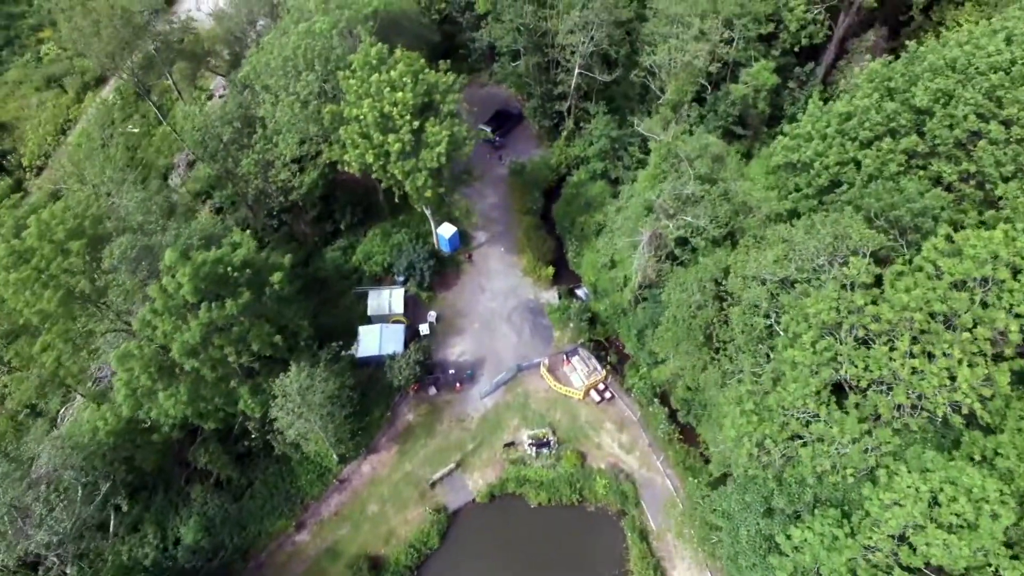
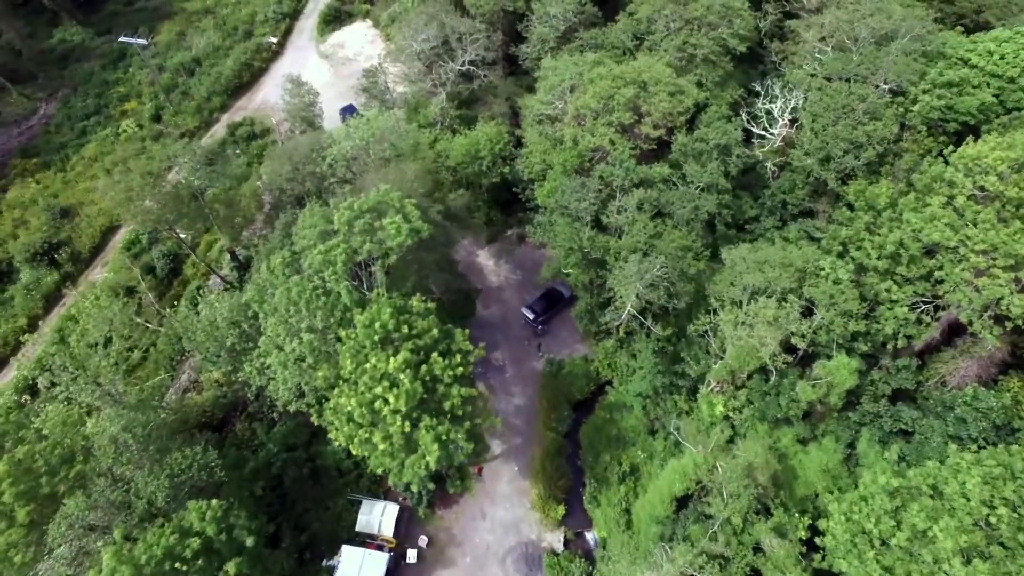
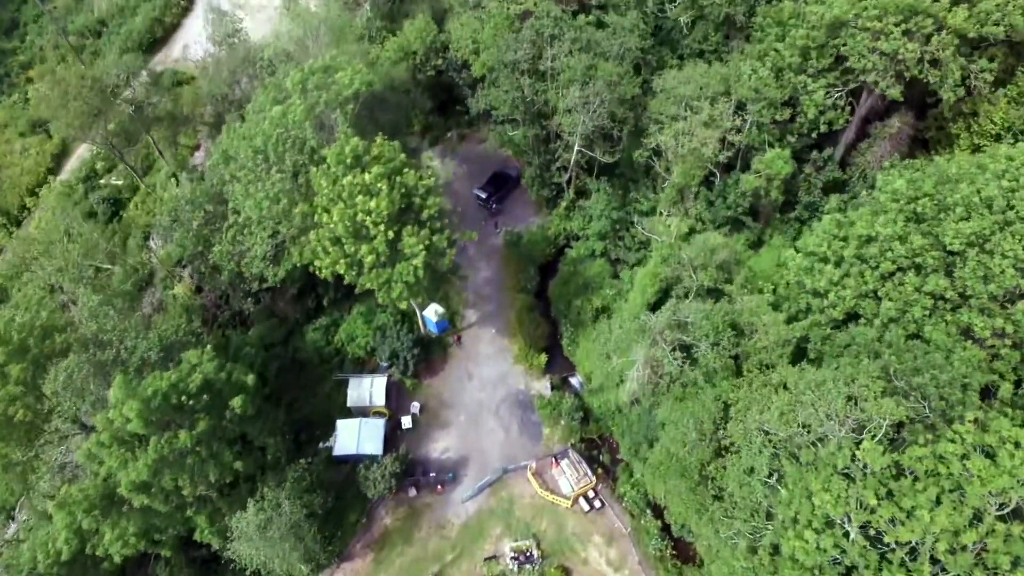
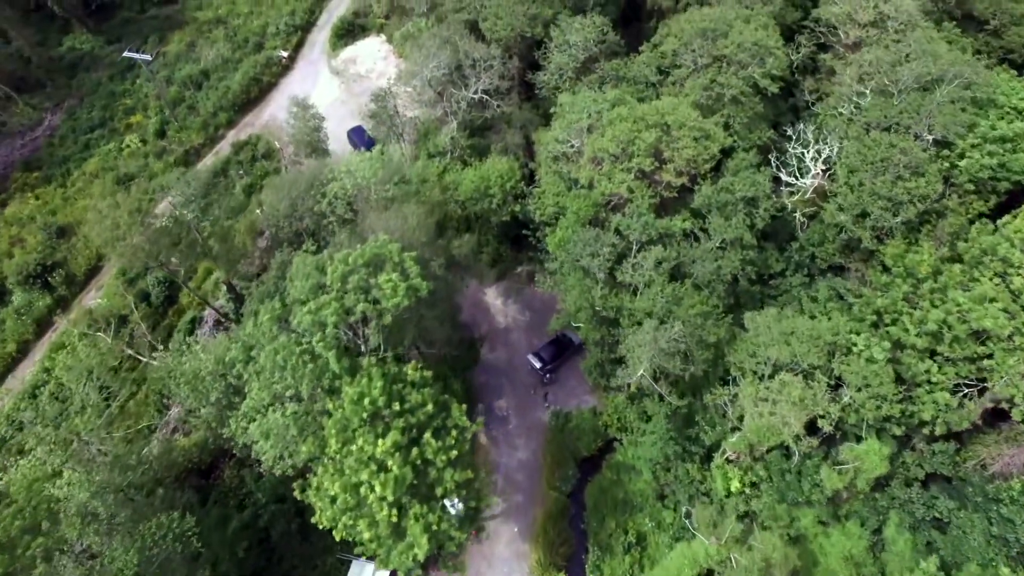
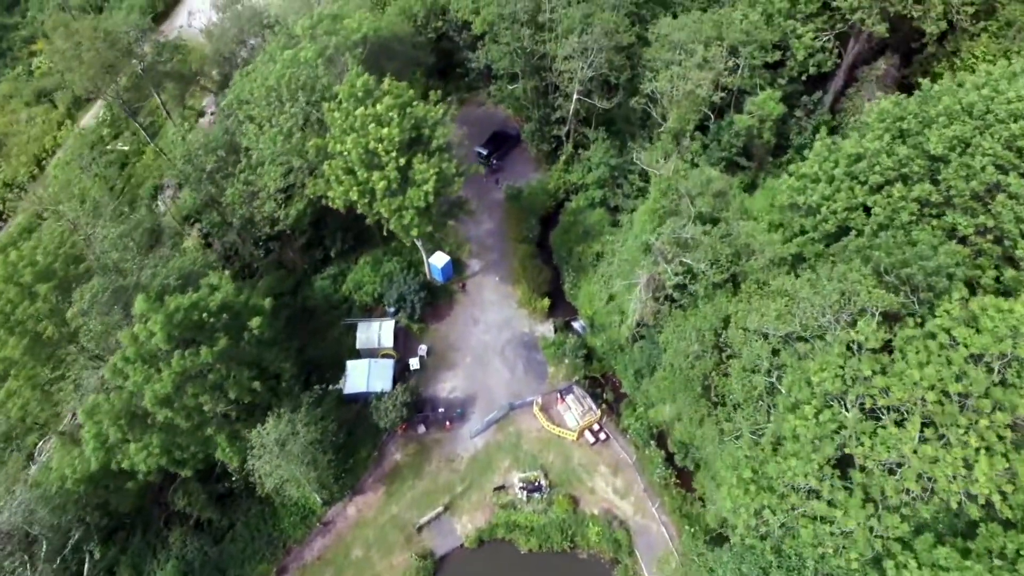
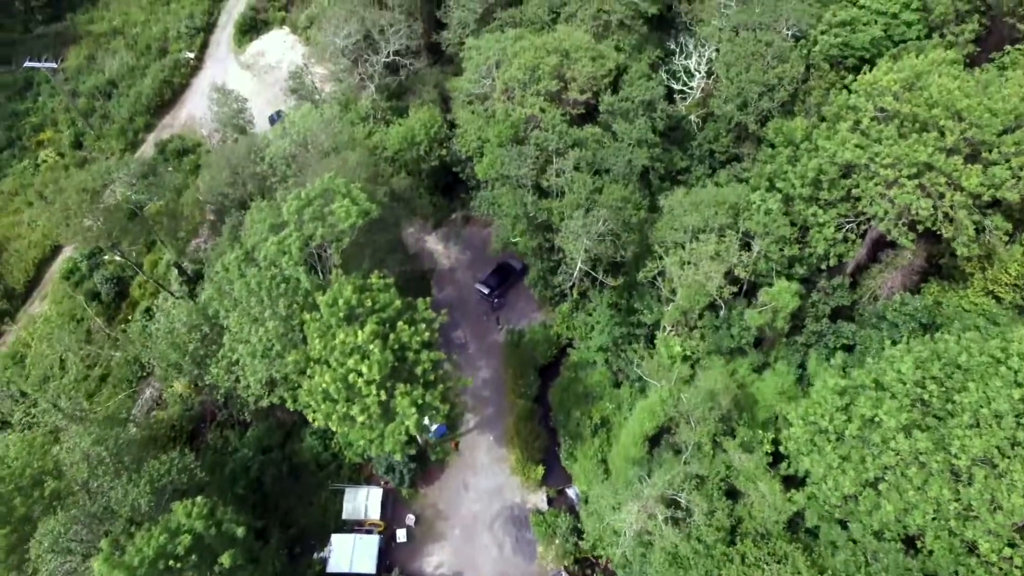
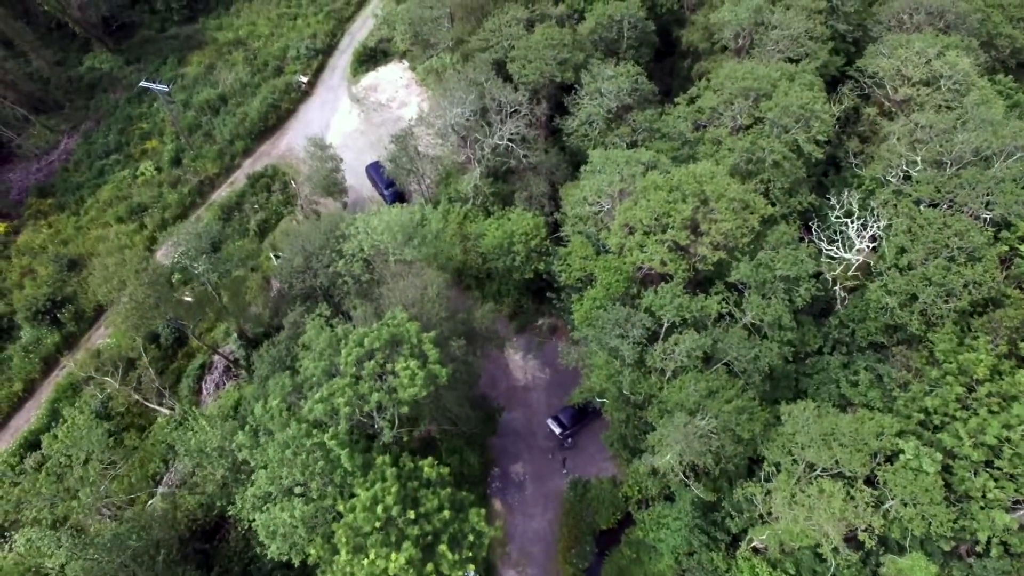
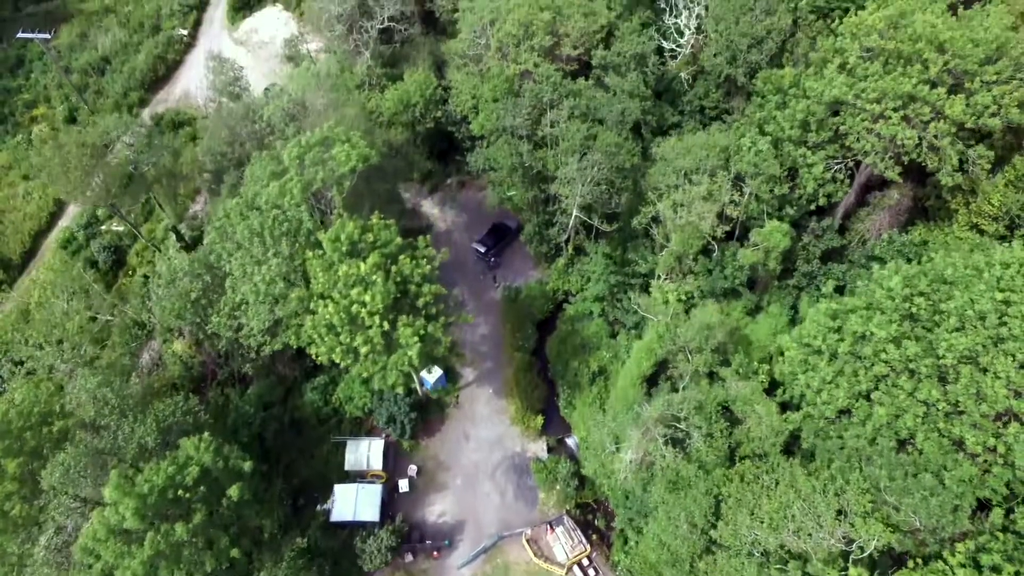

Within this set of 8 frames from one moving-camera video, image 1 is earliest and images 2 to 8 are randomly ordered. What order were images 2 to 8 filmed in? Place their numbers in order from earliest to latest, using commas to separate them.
5, 3, 8, 6, 2, 4, 7
